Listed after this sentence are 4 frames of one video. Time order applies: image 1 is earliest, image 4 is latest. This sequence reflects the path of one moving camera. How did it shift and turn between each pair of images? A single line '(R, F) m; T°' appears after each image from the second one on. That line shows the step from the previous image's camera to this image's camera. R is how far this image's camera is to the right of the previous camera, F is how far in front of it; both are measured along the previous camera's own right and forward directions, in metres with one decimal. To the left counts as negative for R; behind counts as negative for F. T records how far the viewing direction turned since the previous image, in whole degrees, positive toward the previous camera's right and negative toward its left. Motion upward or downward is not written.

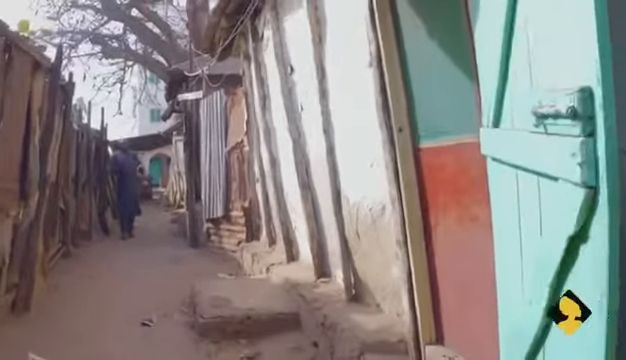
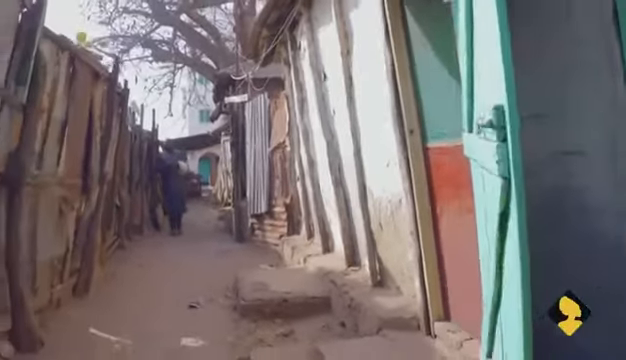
(+0.1, -0.5) m; -4°
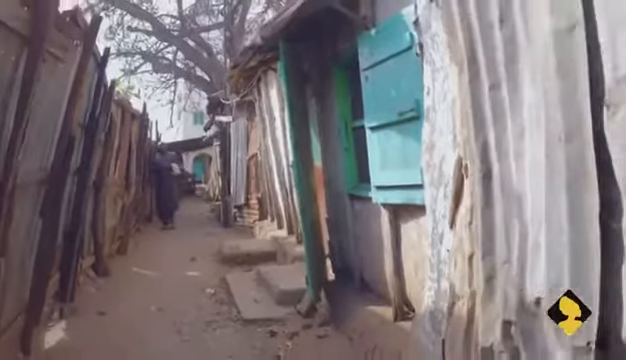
(+0.5, -3.5) m; 0°
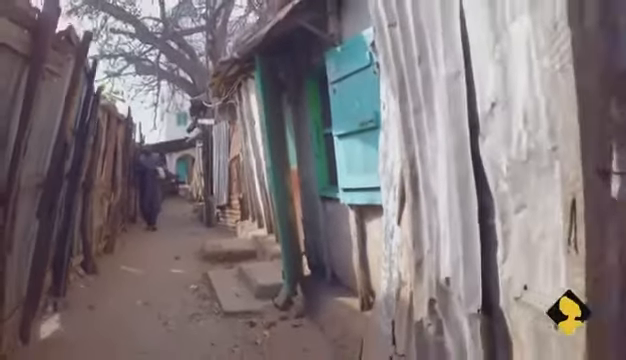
(+0.1, -0.5) m; +1°
